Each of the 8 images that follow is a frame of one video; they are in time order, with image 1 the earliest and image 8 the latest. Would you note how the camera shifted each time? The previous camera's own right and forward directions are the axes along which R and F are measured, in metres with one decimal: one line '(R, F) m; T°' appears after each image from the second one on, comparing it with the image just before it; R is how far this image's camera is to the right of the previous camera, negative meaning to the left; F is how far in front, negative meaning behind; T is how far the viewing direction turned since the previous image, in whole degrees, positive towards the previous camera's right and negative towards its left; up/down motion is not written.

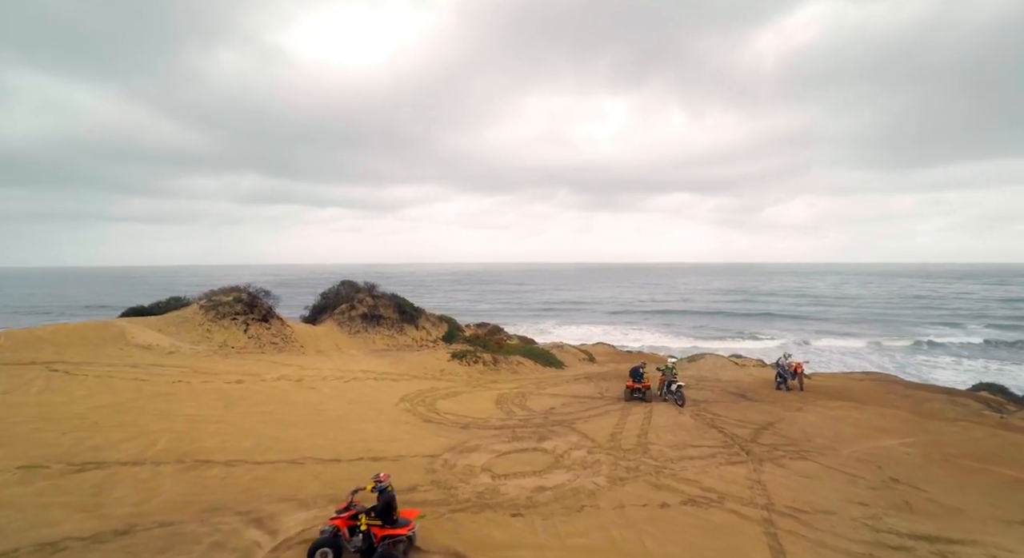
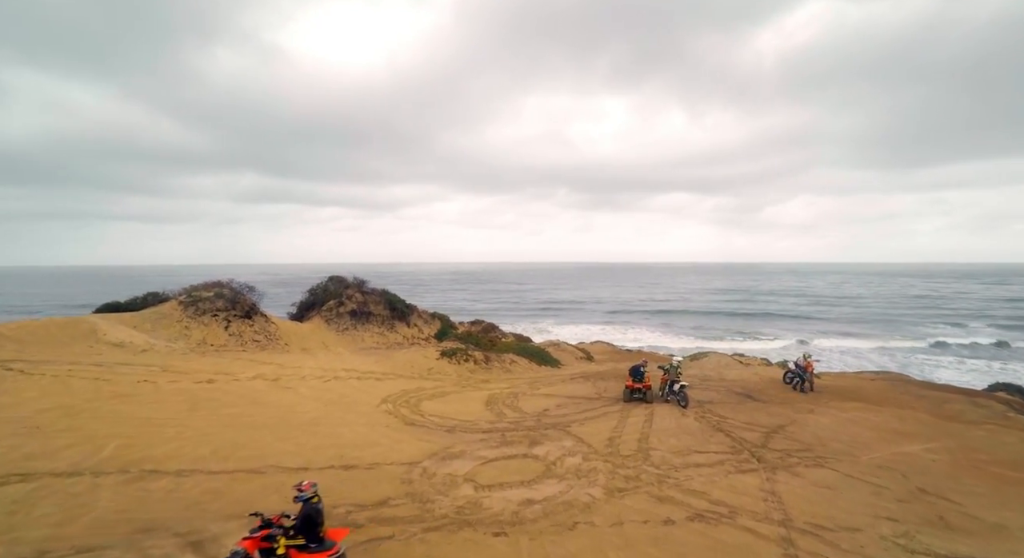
(+0.2, +1.0) m; 0°
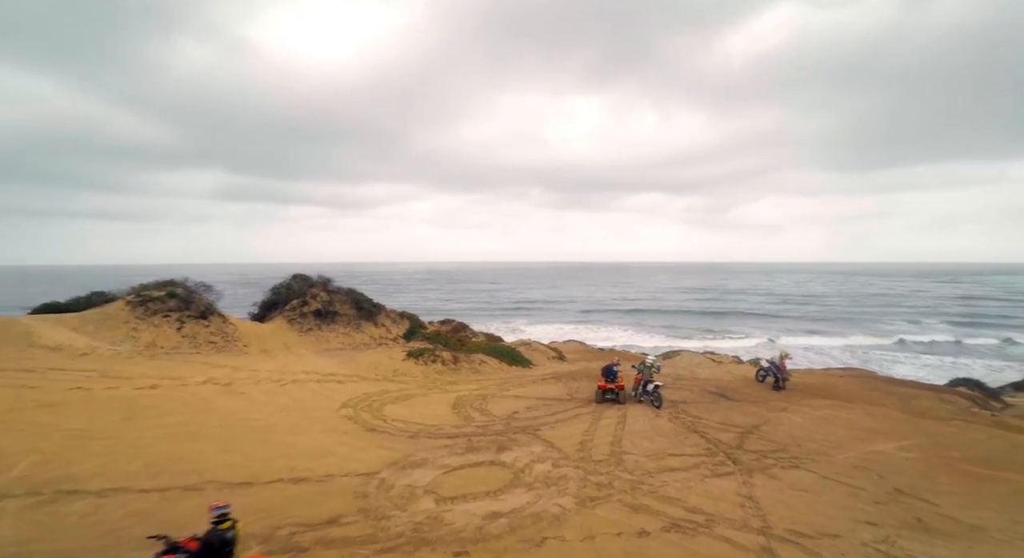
(+0.1, +0.6) m; +3°
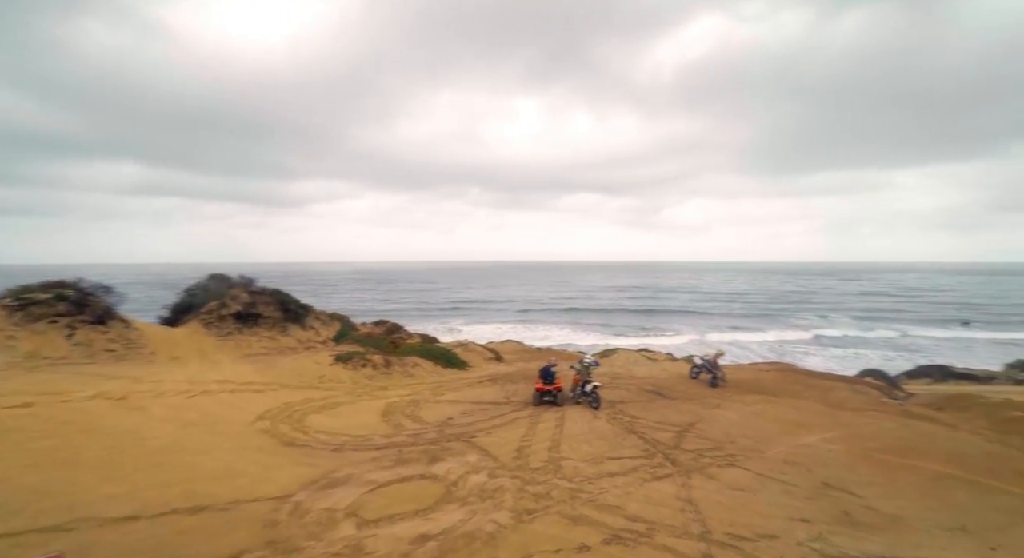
(+0.1, +0.6) m; +6°
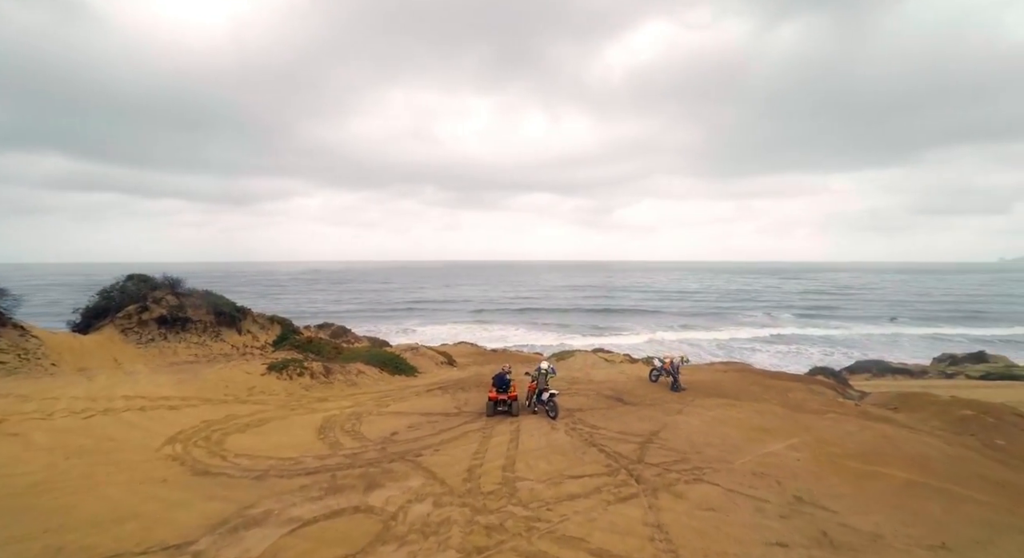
(+0.1, +1.0) m; +5°
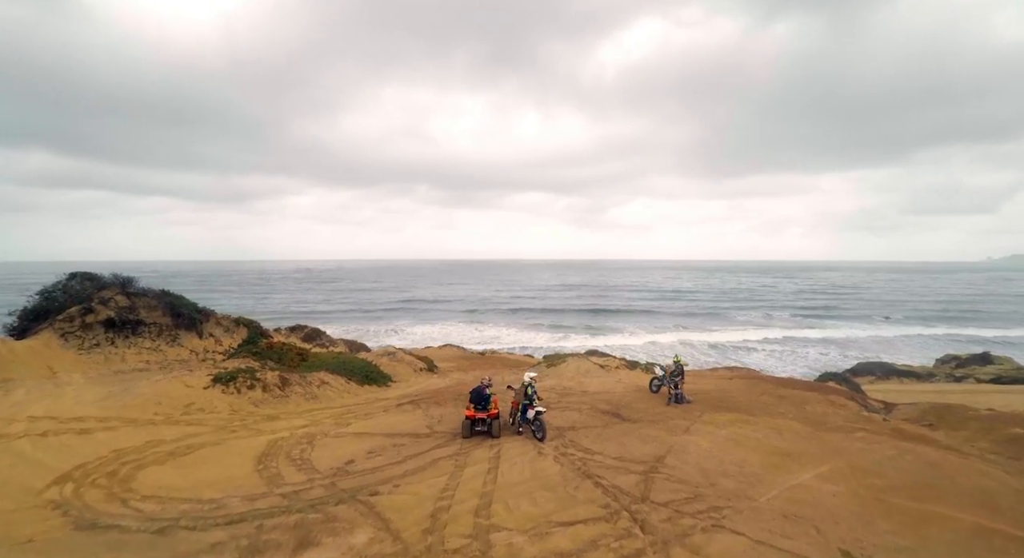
(+0.3, +1.9) m; +1°
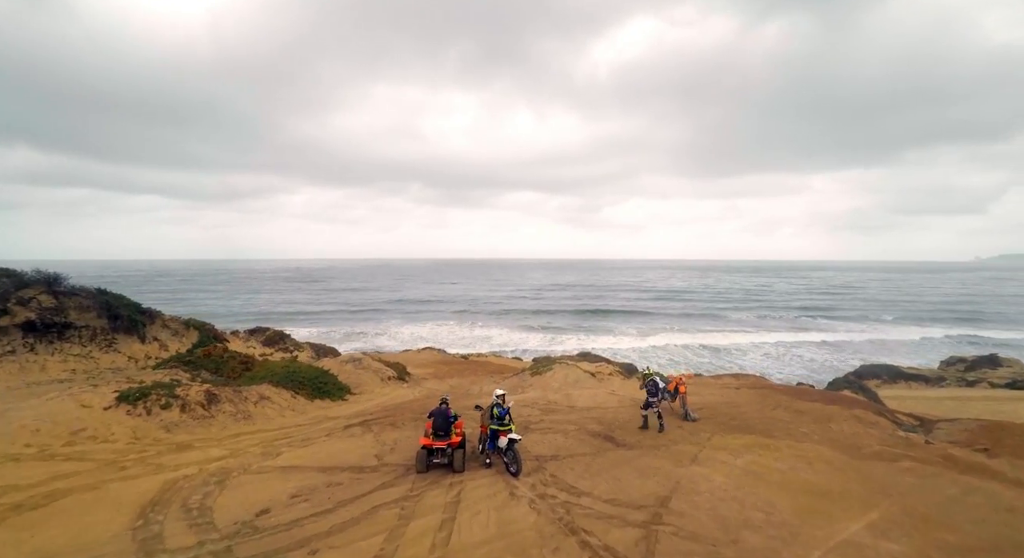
(+0.4, +2.3) m; +1°
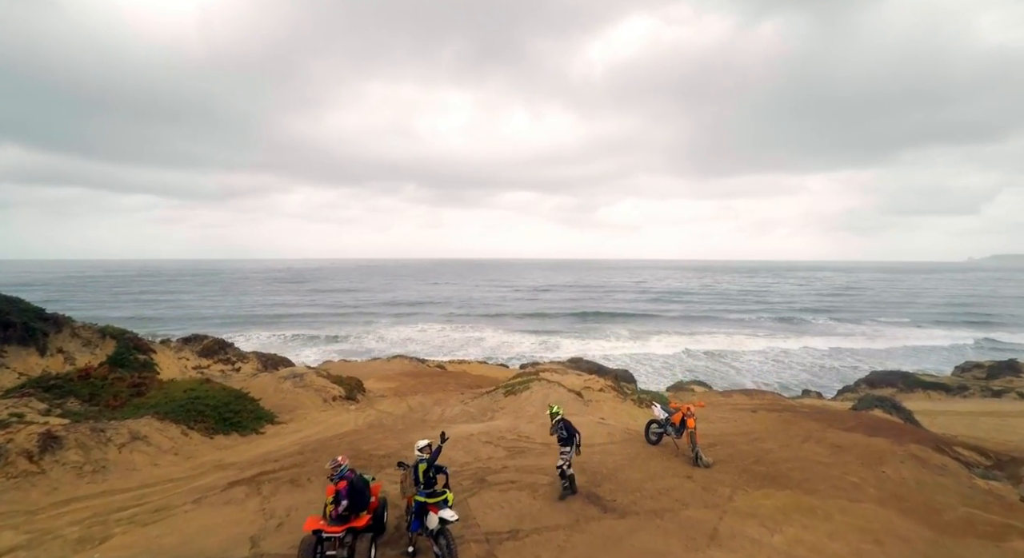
(+0.7, +3.1) m; 0°
